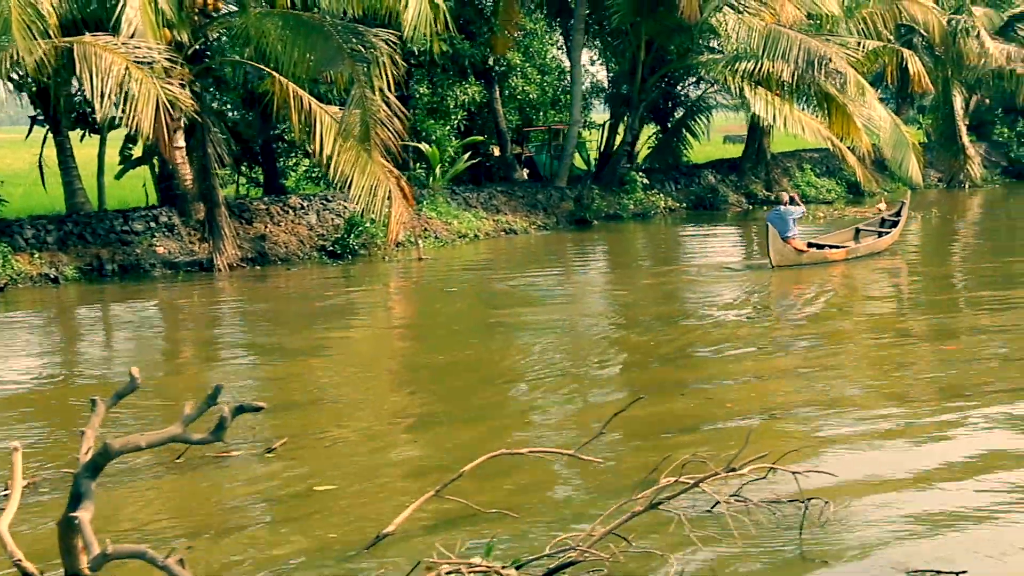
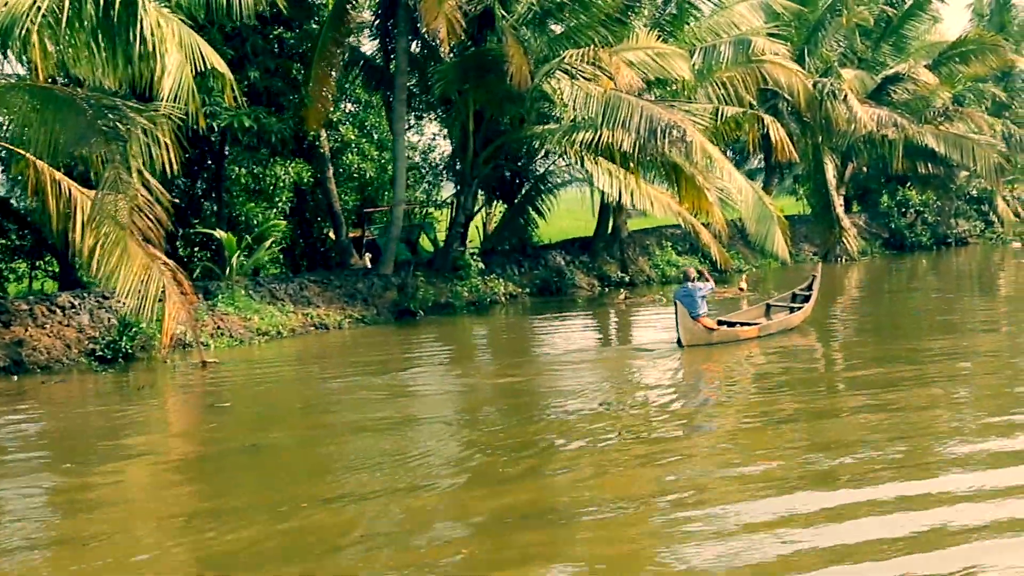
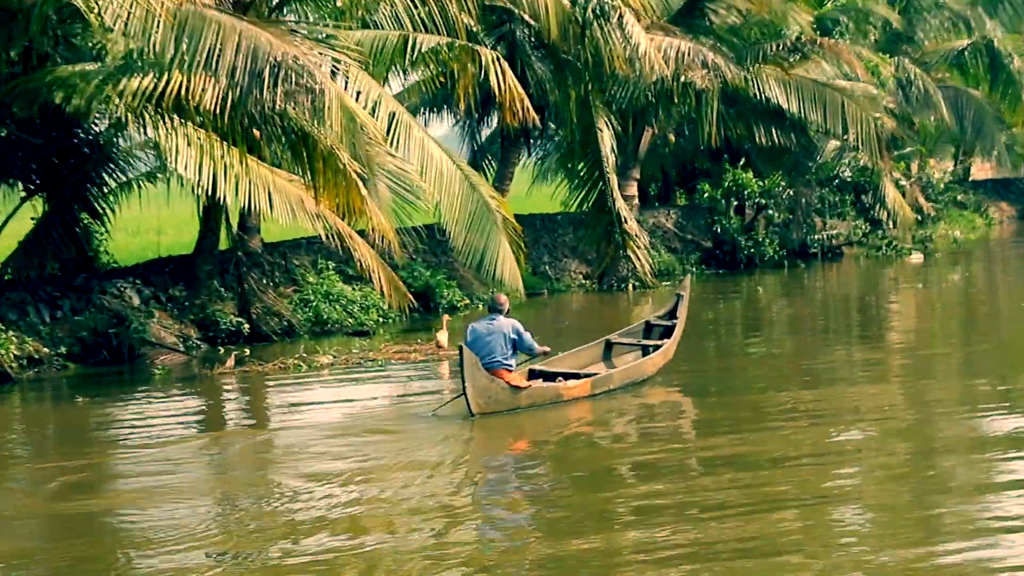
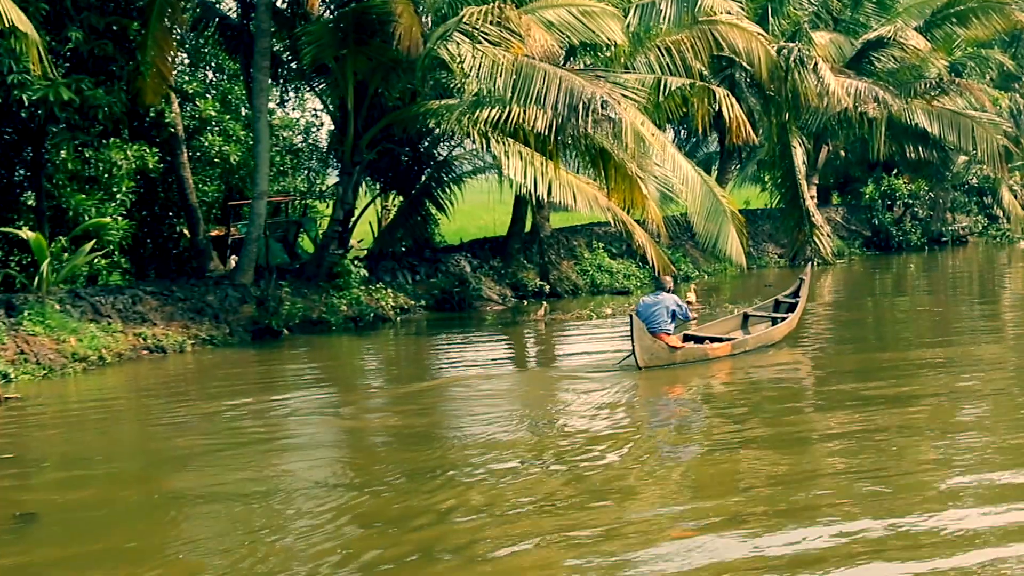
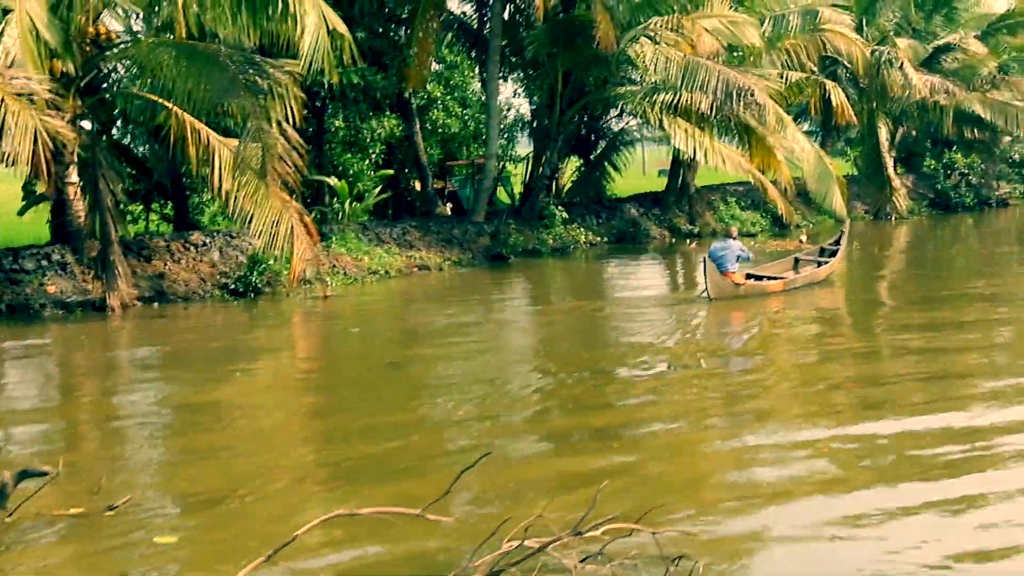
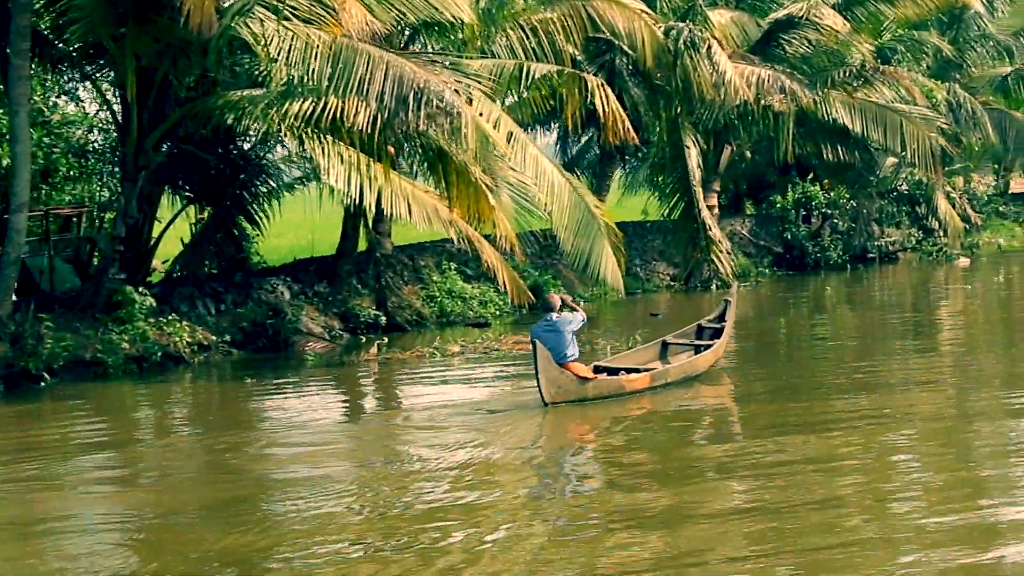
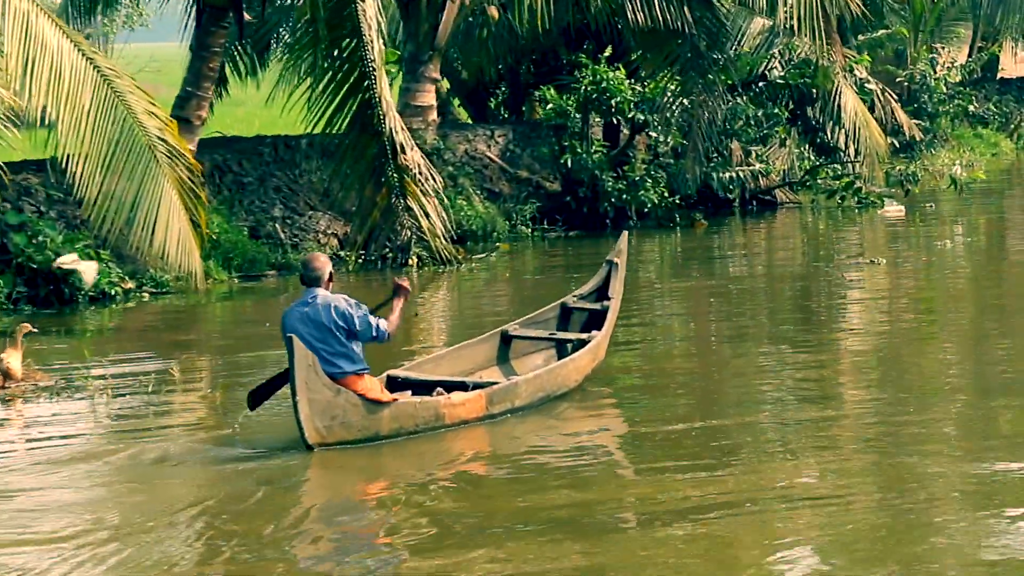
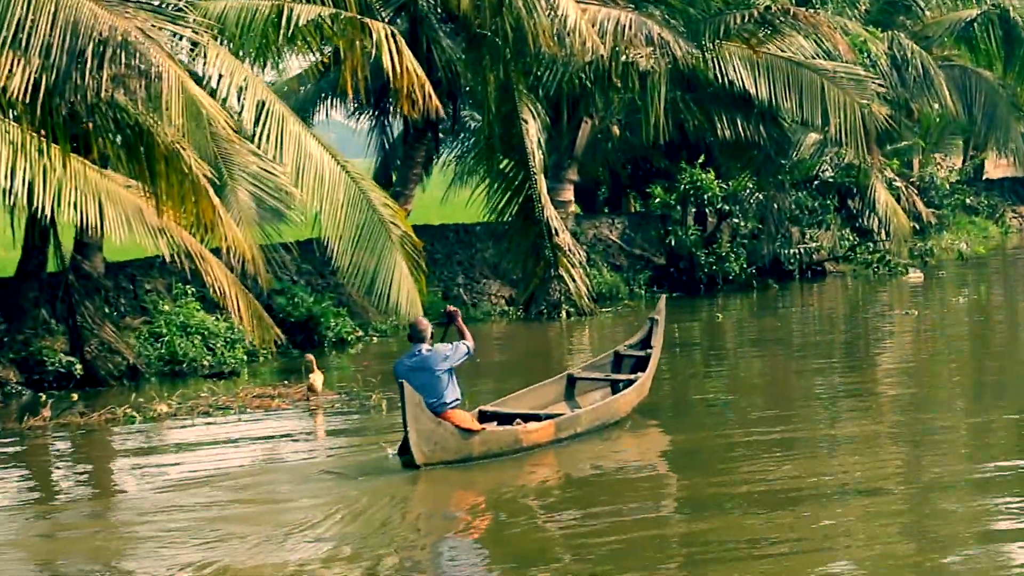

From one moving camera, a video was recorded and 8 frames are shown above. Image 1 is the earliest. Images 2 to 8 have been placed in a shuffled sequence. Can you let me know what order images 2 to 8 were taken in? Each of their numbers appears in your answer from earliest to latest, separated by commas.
5, 2, 4, 6, 3, 8, 7
